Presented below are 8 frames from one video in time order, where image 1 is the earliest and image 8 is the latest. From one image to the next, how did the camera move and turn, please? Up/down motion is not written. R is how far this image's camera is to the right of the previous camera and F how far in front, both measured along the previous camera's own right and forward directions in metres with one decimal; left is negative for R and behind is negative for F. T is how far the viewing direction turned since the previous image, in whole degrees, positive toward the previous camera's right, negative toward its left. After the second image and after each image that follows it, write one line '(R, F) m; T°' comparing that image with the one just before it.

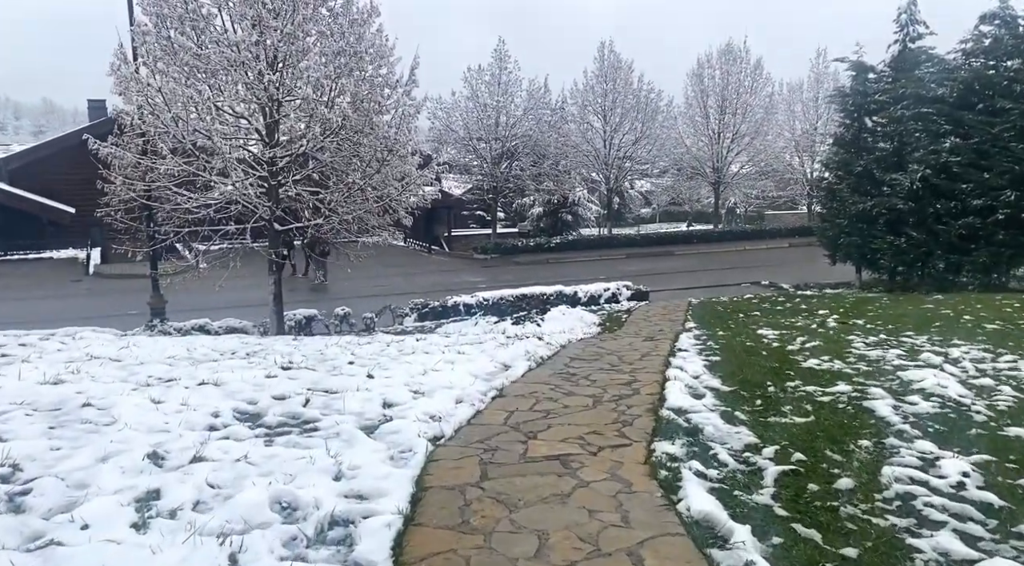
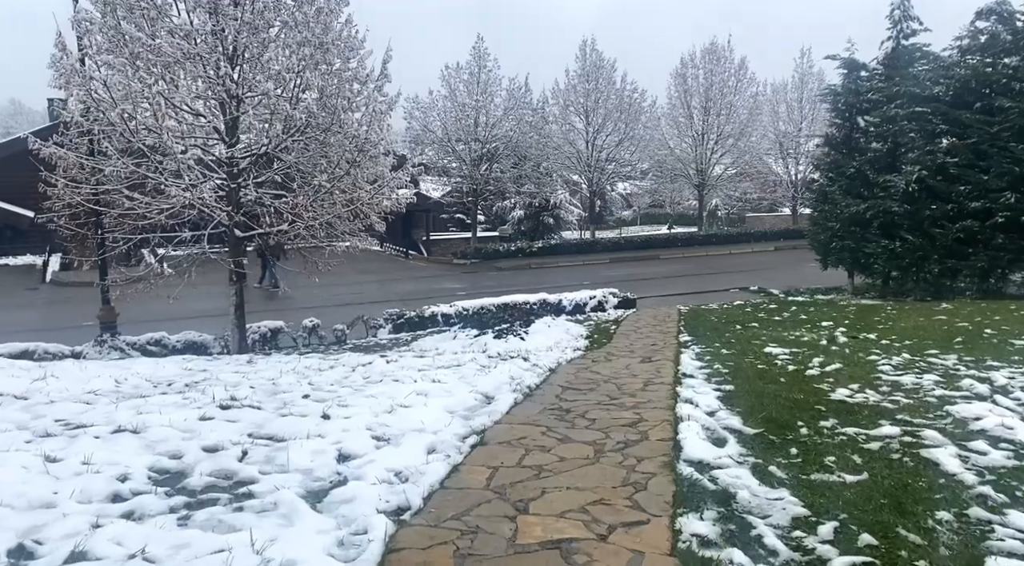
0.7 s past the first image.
(0.0, +0.7) m; +2°
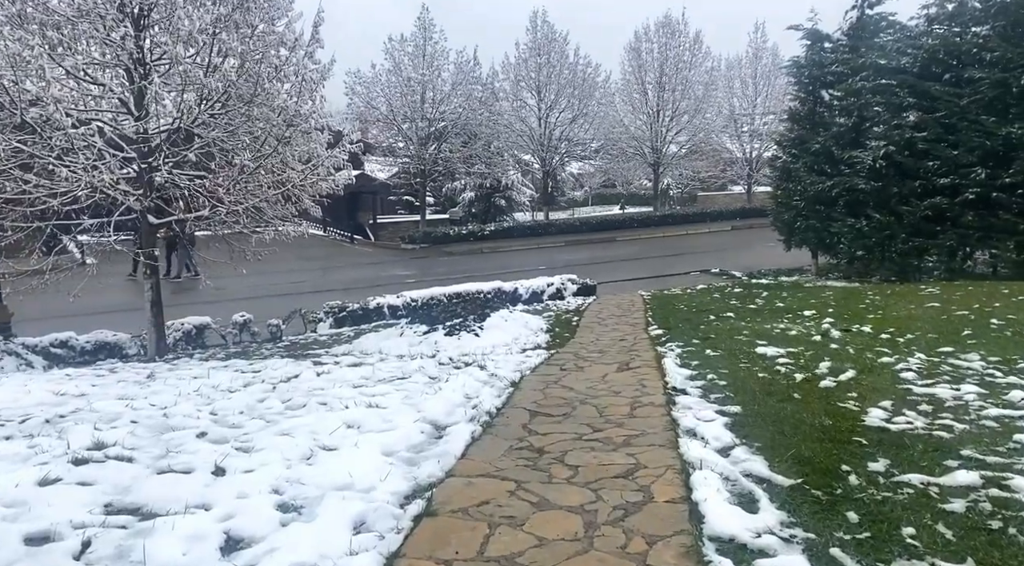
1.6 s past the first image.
(0.0, +0.9) m; +4°
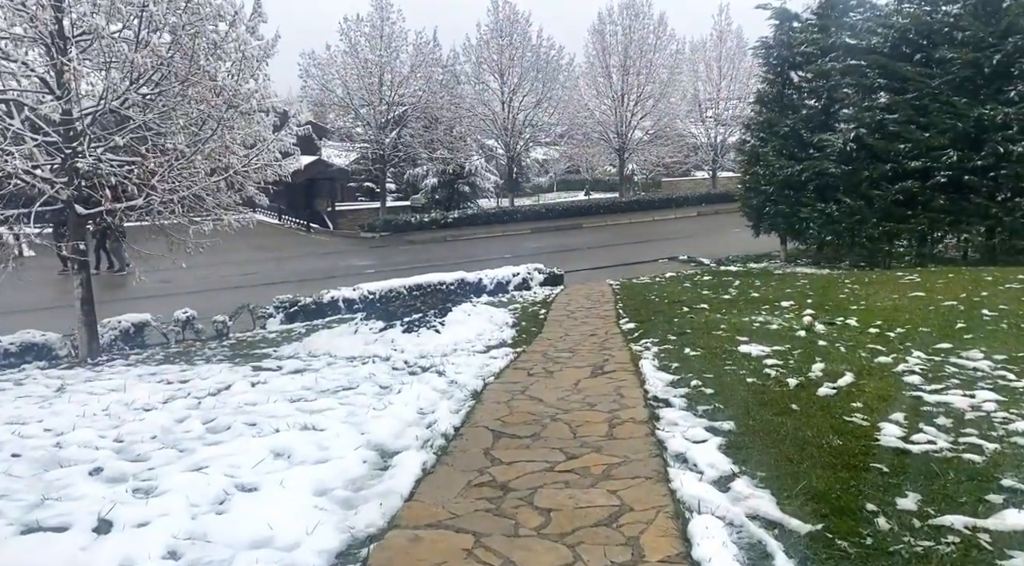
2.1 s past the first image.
(0.0, +0.5) m; +3°
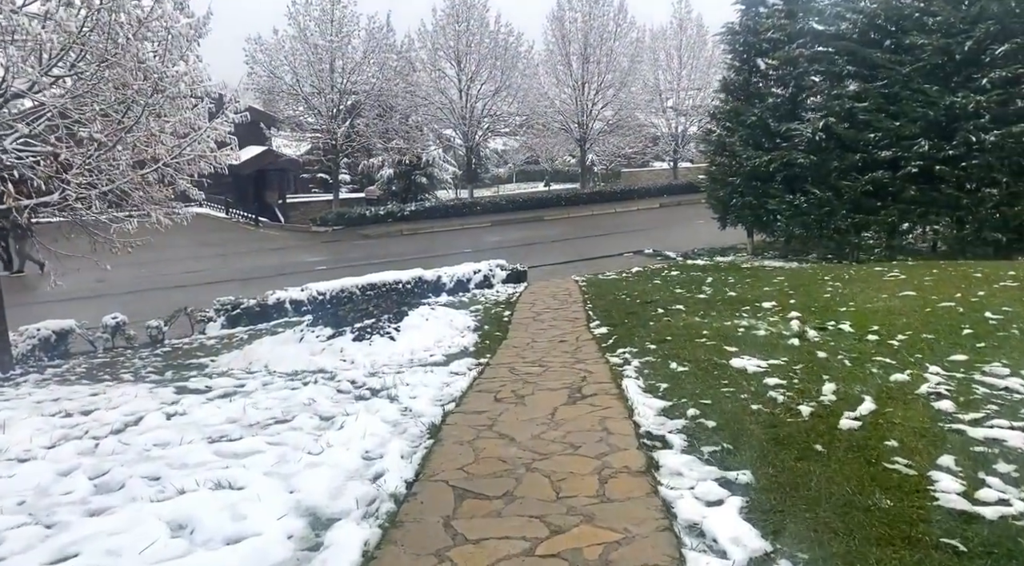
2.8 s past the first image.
(0.0, +0.6) m; +3°
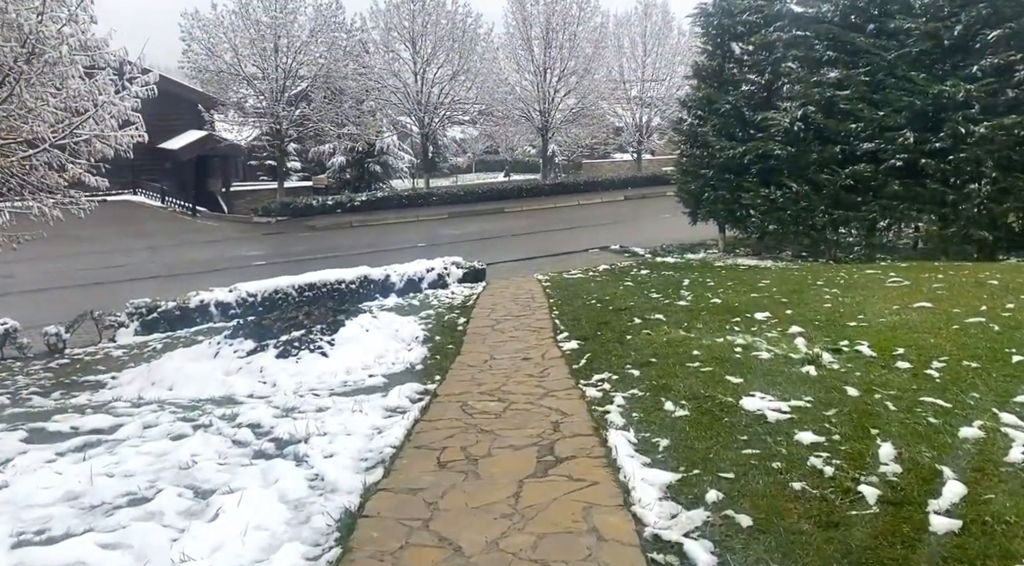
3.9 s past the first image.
(0.0, +1.0) m; +3°
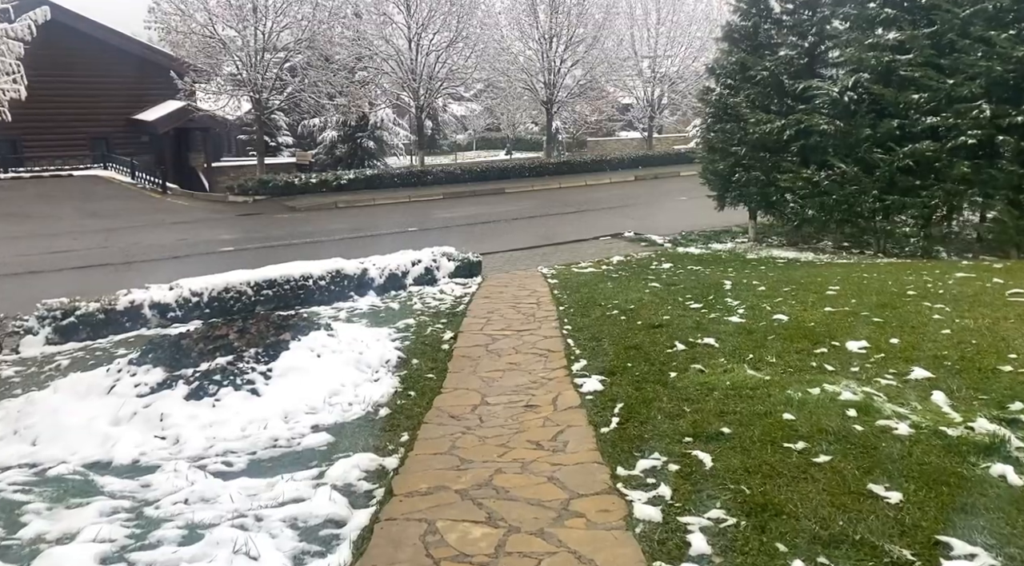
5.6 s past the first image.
(0.0, +1.6) m; 0°
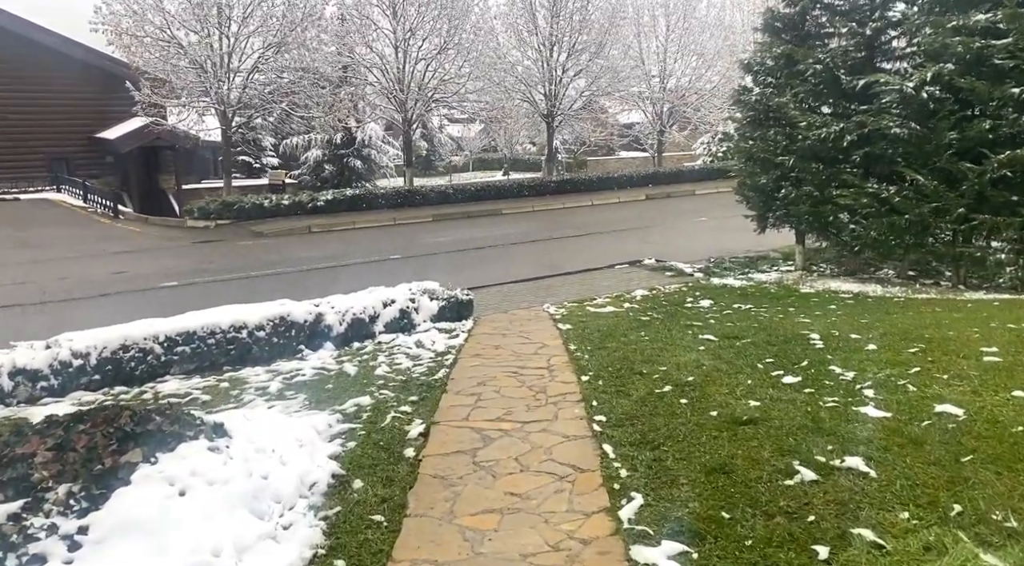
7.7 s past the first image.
(0.0, +2.0) m; 0°
